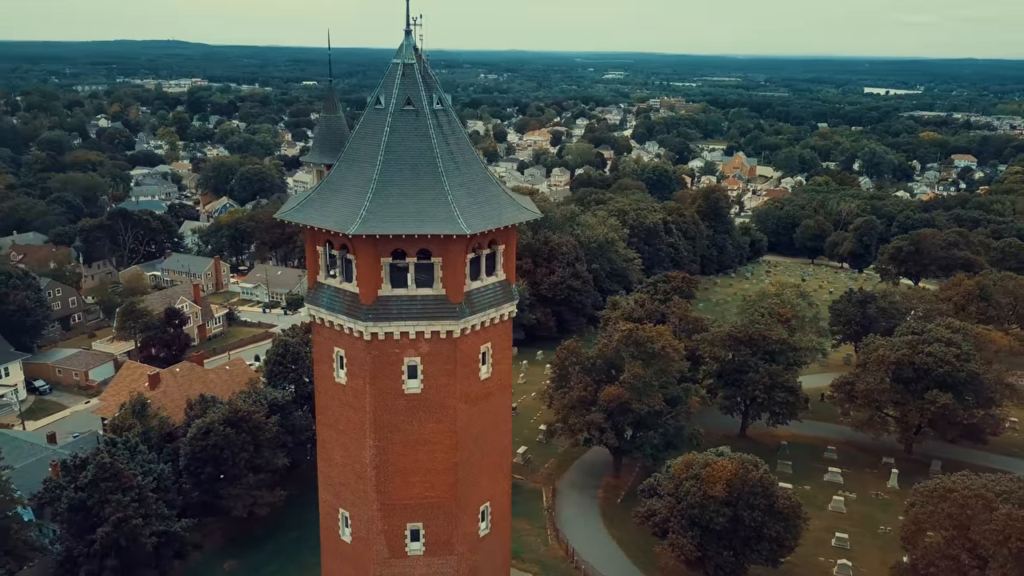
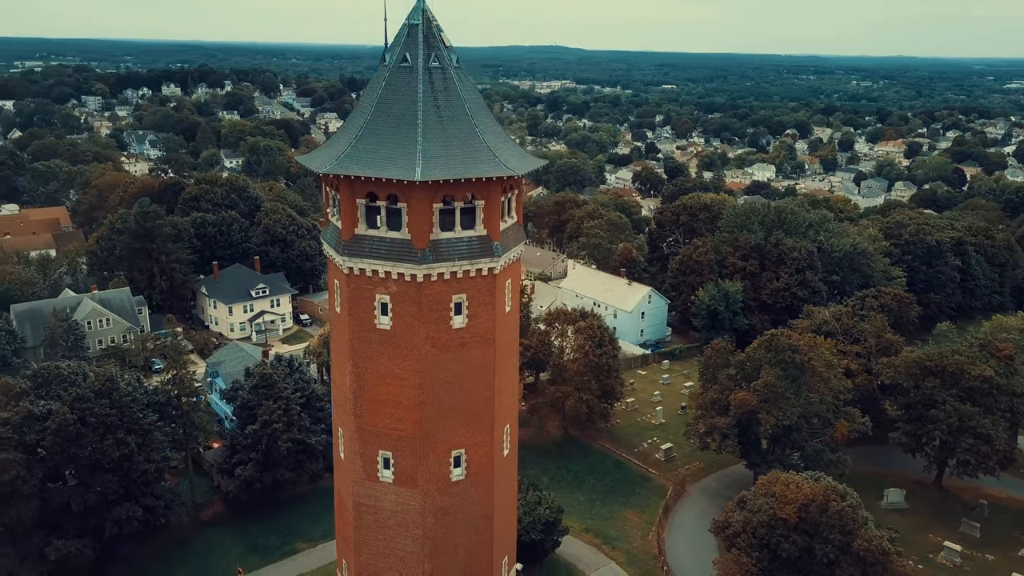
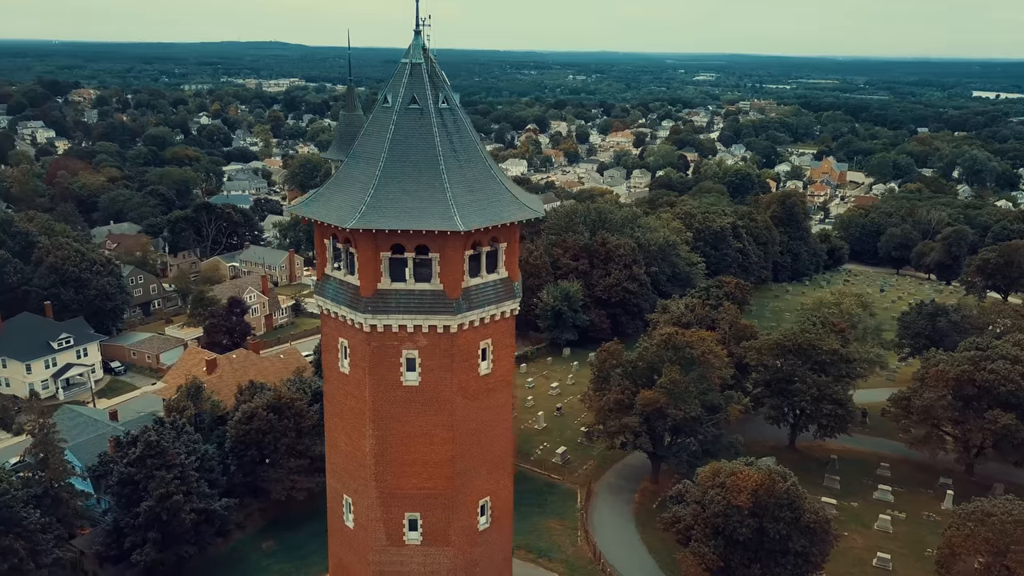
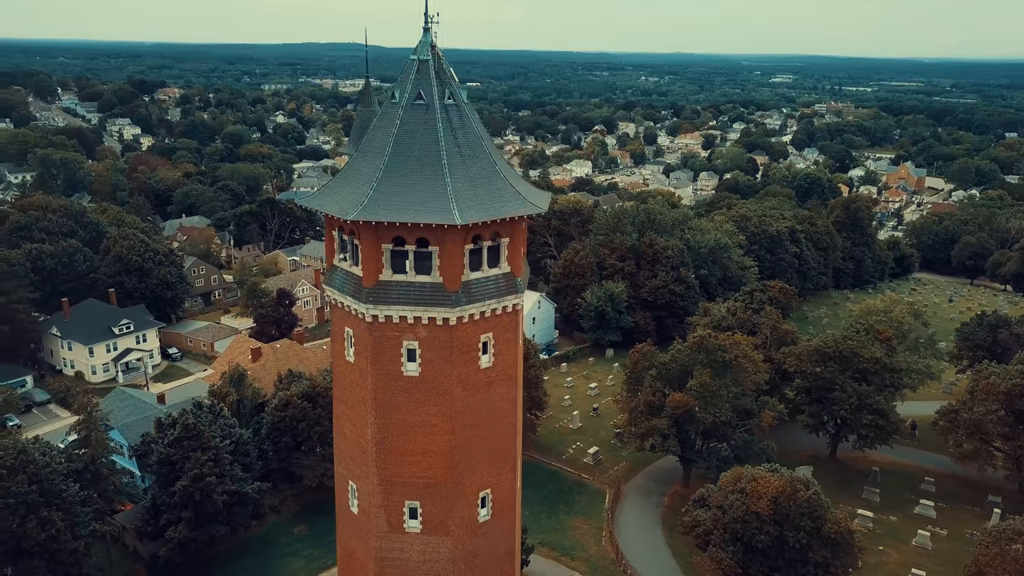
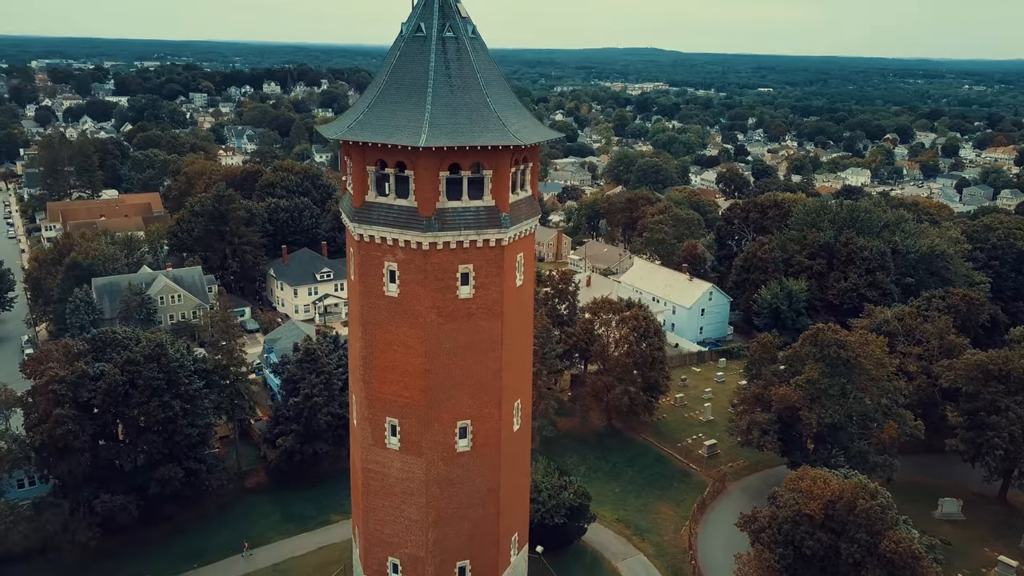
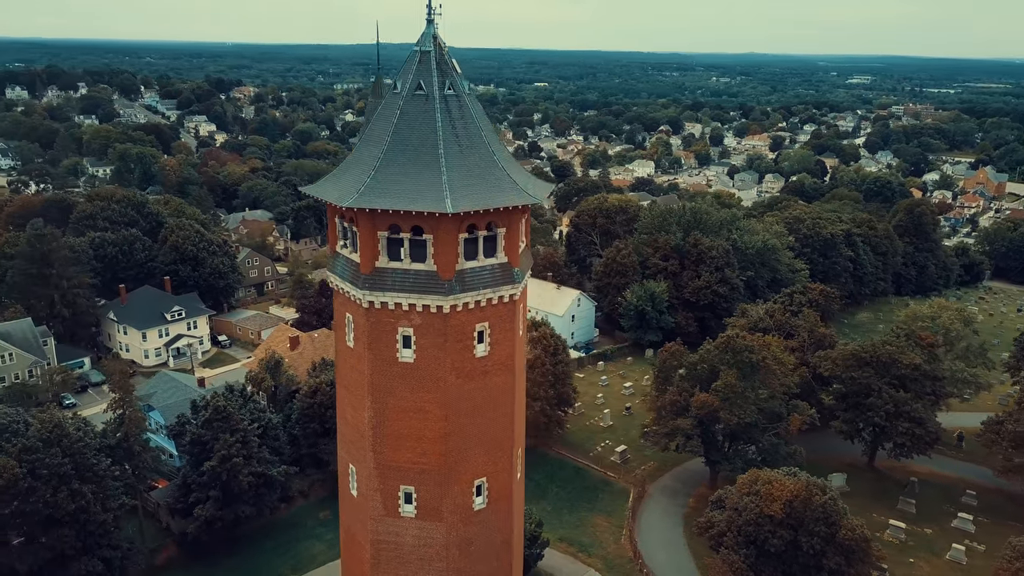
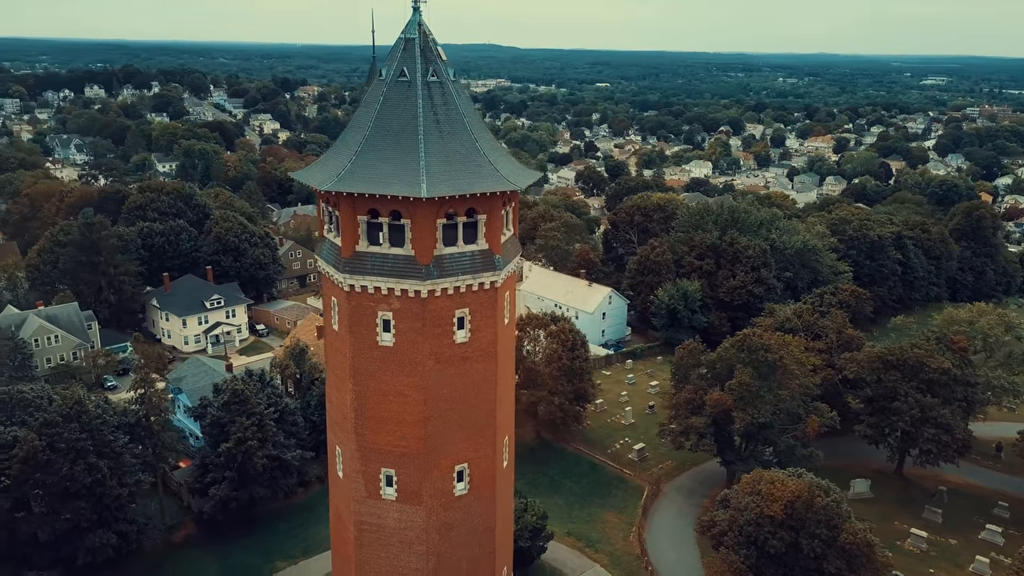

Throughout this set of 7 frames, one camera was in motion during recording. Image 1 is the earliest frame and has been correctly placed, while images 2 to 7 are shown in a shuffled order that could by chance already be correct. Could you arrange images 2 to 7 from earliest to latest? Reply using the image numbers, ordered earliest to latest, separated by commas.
3, 4, 6, 7, 2, 5
